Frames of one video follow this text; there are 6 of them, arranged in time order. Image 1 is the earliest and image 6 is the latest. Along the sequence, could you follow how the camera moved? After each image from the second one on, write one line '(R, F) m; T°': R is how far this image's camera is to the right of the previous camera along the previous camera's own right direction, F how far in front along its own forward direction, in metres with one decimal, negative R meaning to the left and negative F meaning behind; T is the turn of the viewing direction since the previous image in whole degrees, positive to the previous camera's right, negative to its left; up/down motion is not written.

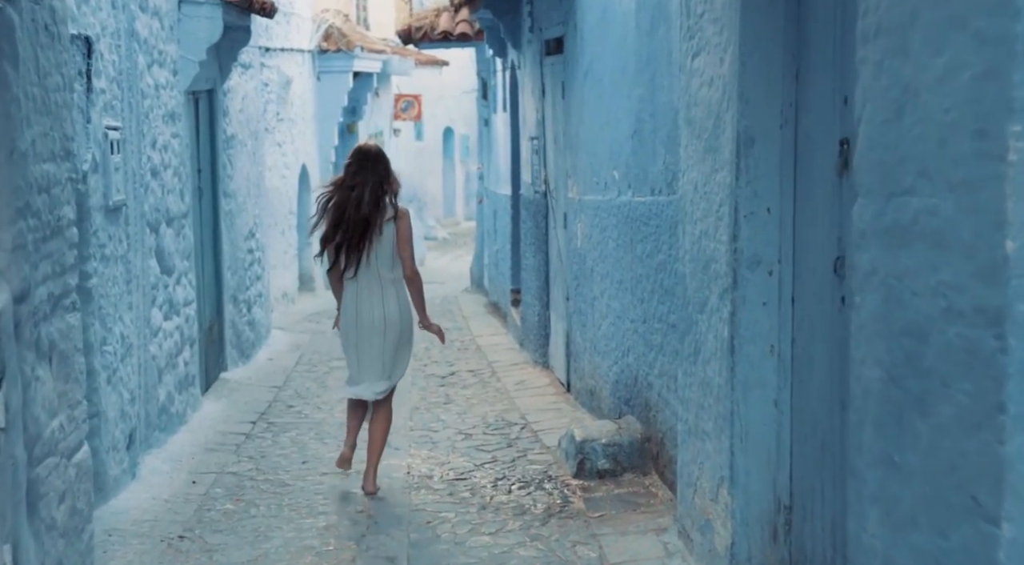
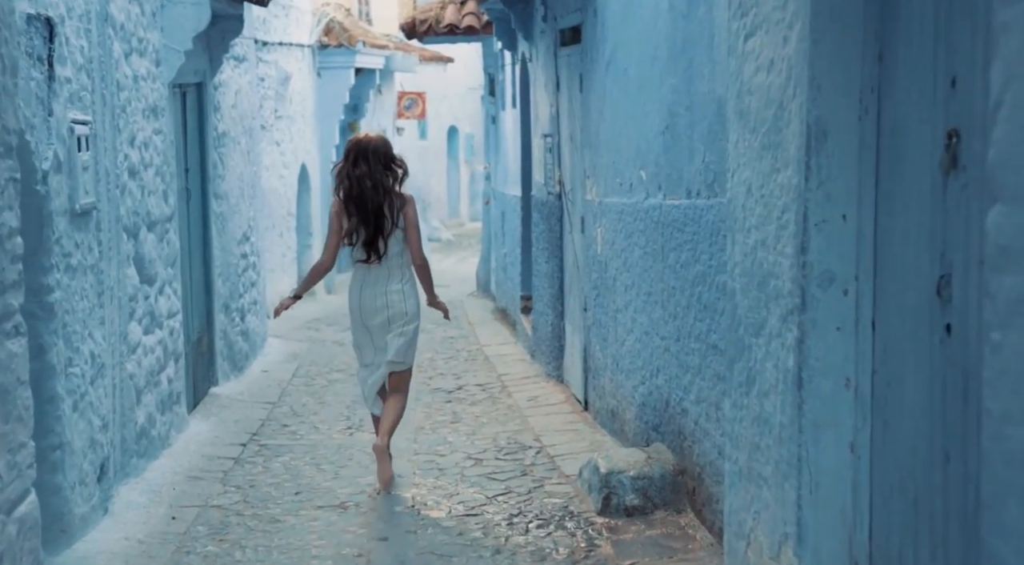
(-0.1, +0.7) m; 0°
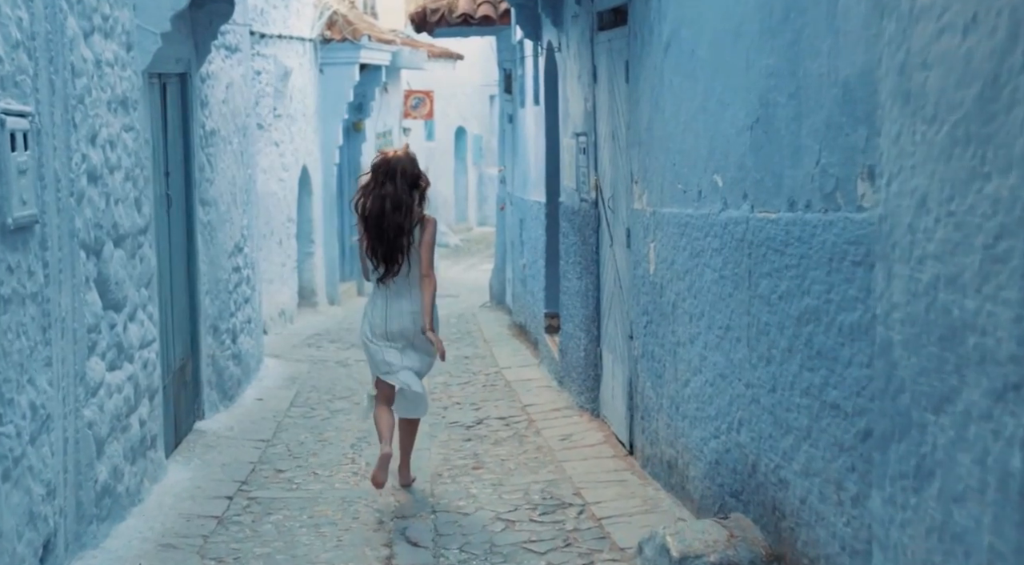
(-0.2, +1.2) m; 0°
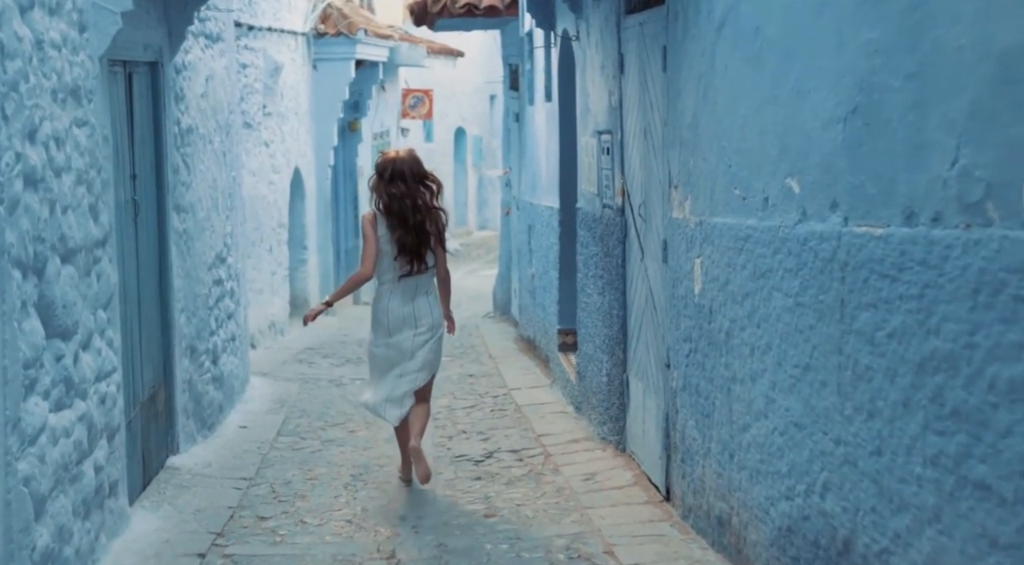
(-0.1, +1.0) m; 0°
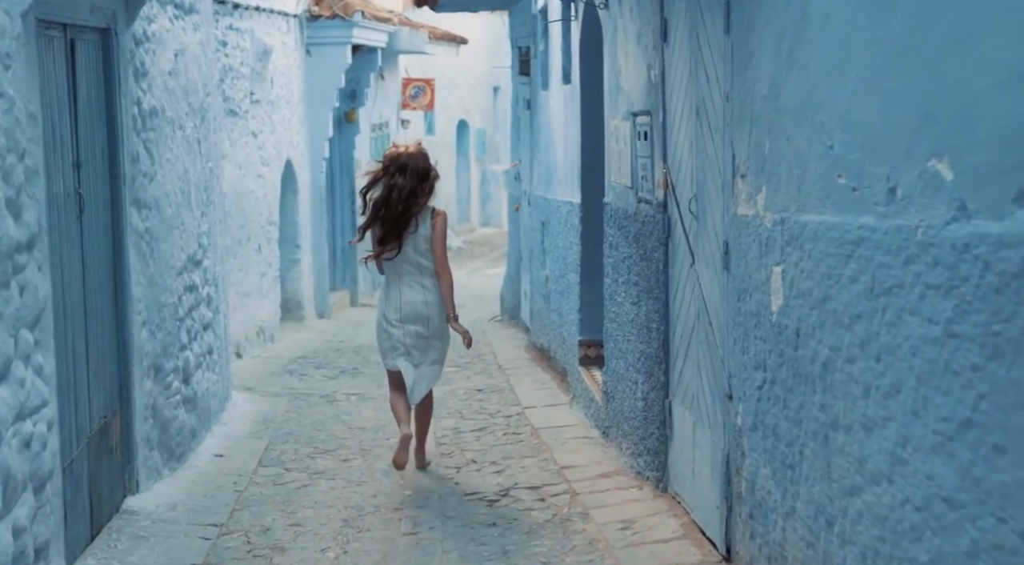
(-0.1, +1.2) m; 0°
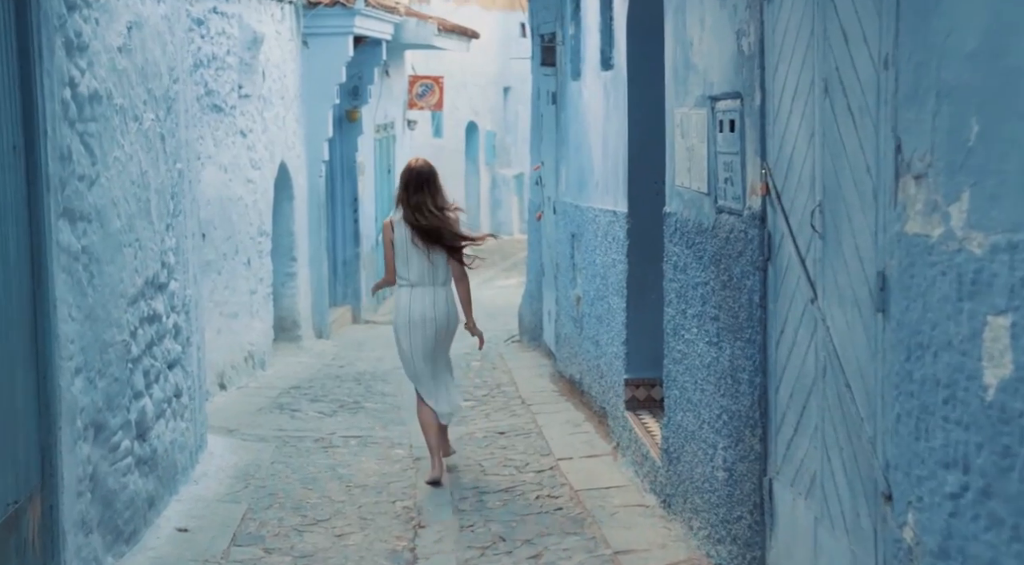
(-0.1, +1.6) m; 0°
